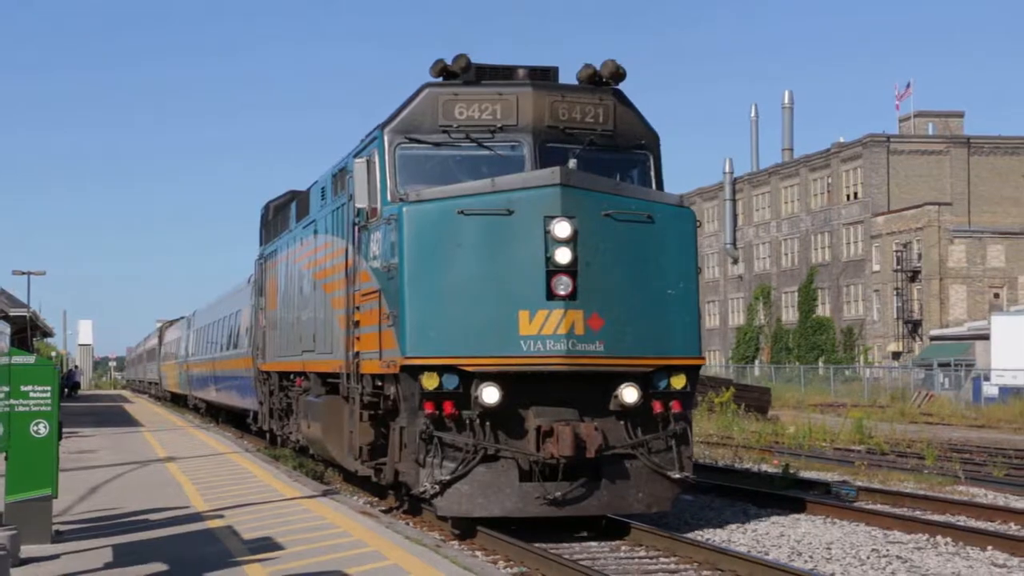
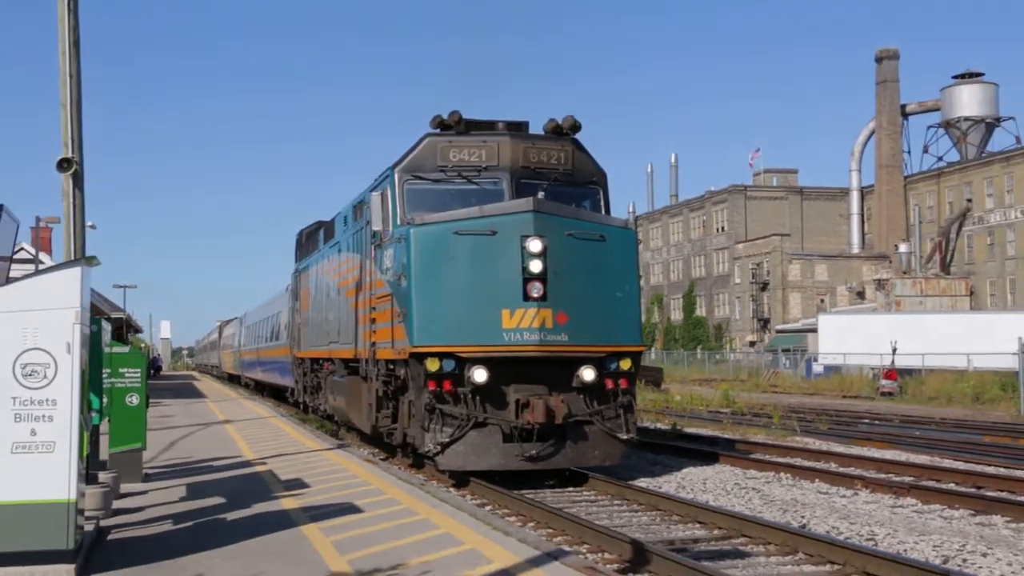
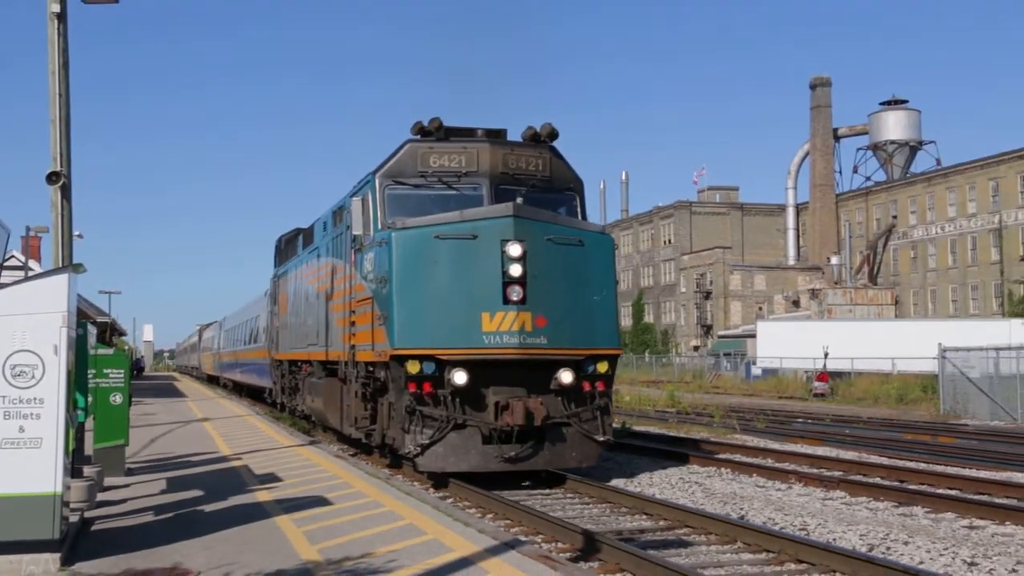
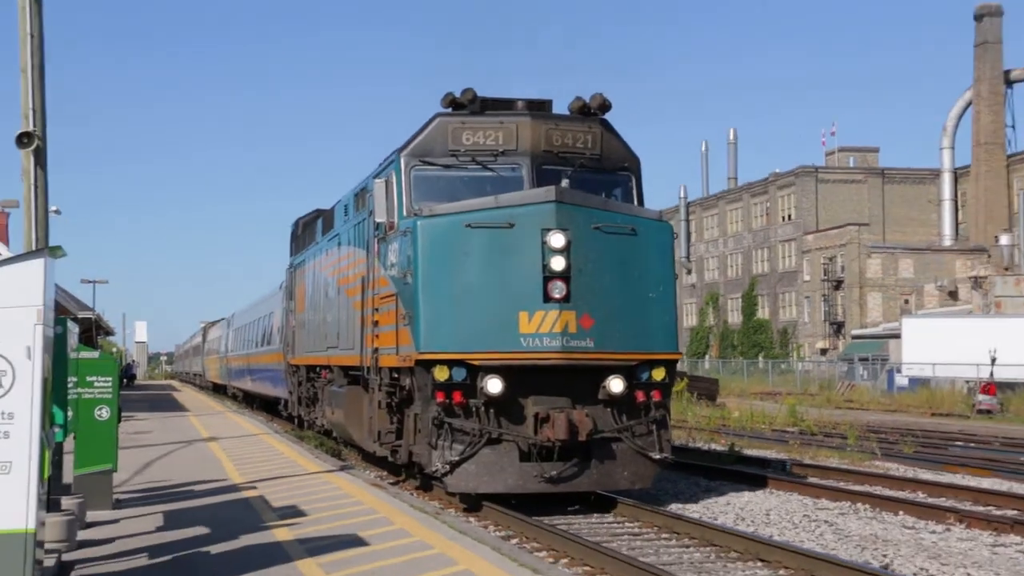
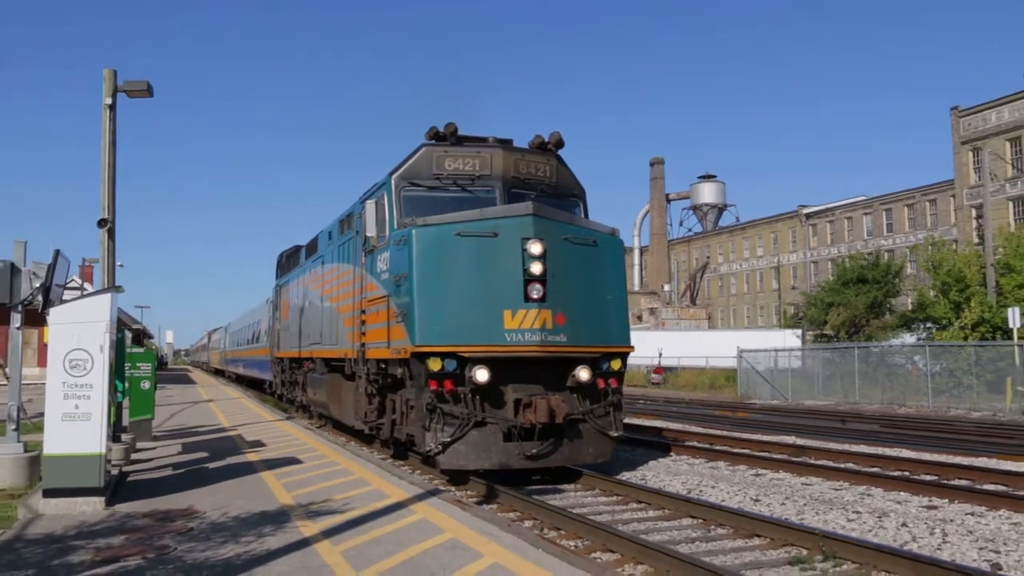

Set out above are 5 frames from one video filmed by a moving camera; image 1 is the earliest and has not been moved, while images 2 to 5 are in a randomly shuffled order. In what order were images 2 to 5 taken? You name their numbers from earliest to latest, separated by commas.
4, 2, 3, 5
